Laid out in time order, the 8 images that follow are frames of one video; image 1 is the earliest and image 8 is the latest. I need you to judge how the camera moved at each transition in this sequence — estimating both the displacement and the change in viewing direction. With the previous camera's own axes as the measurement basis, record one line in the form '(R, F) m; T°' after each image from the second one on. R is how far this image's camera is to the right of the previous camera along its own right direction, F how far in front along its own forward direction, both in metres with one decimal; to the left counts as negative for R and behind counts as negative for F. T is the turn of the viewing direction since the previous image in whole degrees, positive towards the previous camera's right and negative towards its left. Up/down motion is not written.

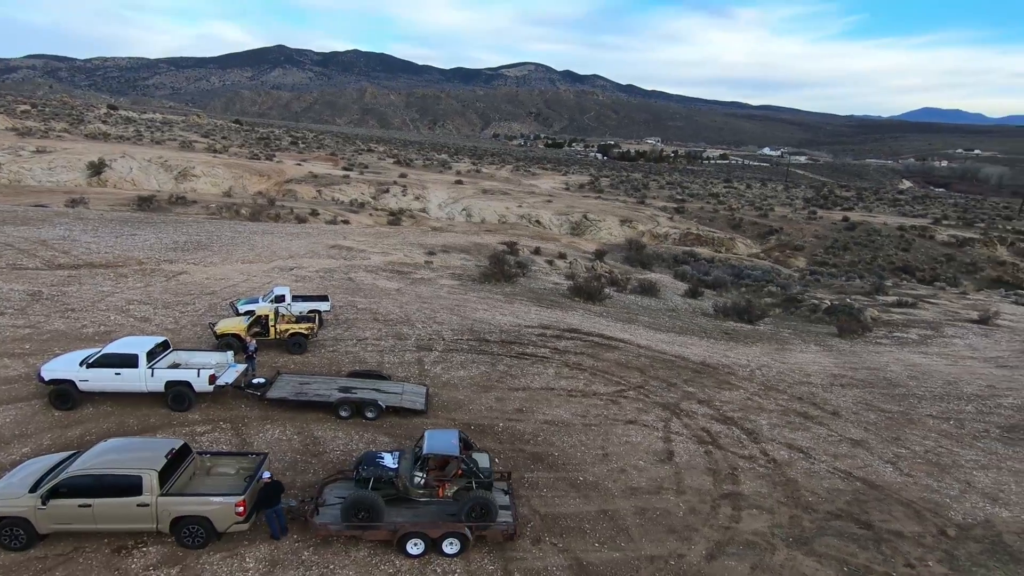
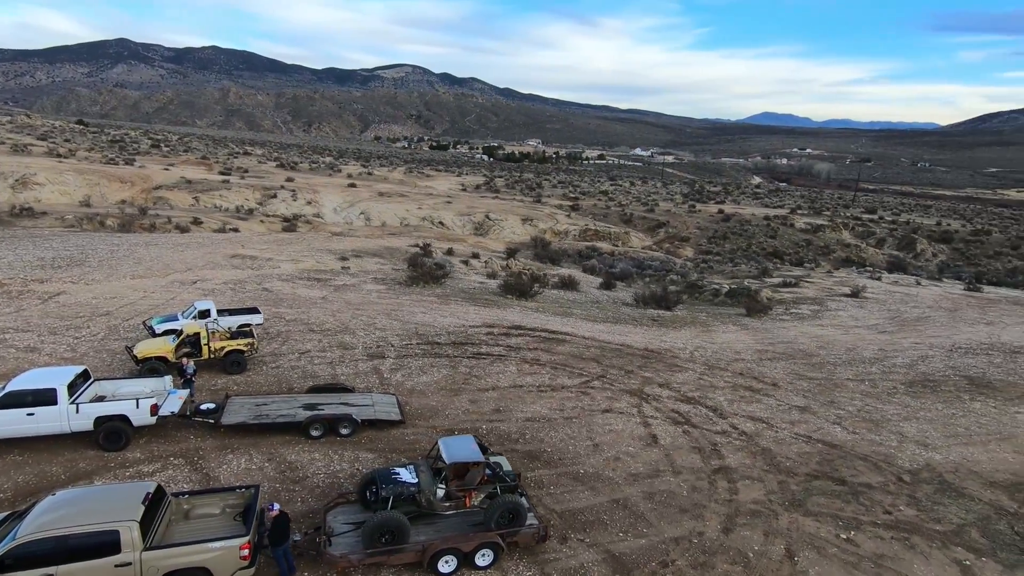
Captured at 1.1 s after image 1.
(-1.7, +0.5) m; +11°
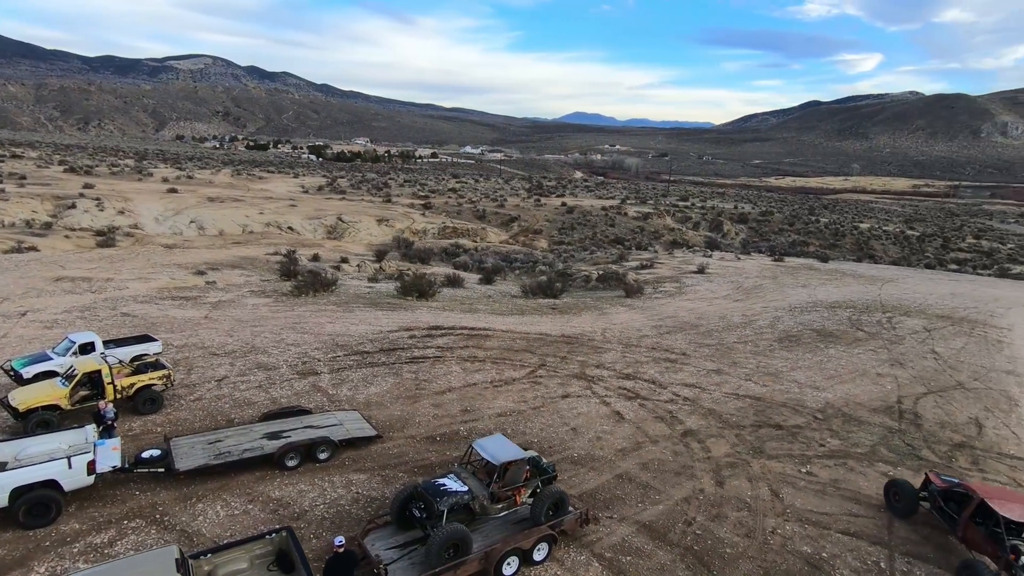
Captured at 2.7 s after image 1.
(-2.5, +0.4) m; +16°
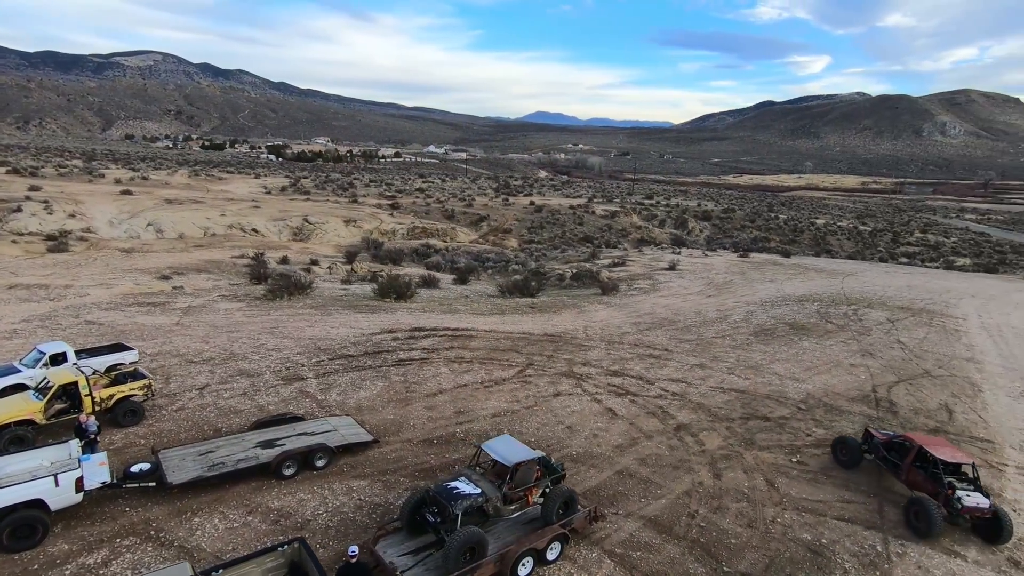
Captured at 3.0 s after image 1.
(-0.6, 0.0) m; +4°
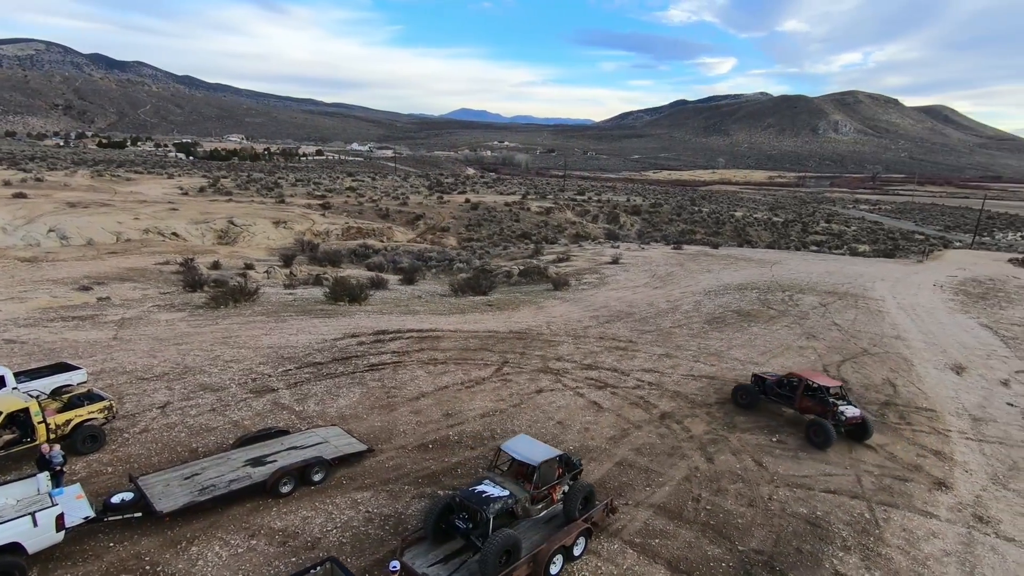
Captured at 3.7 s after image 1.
(-1.1, +0.1) m; +7°
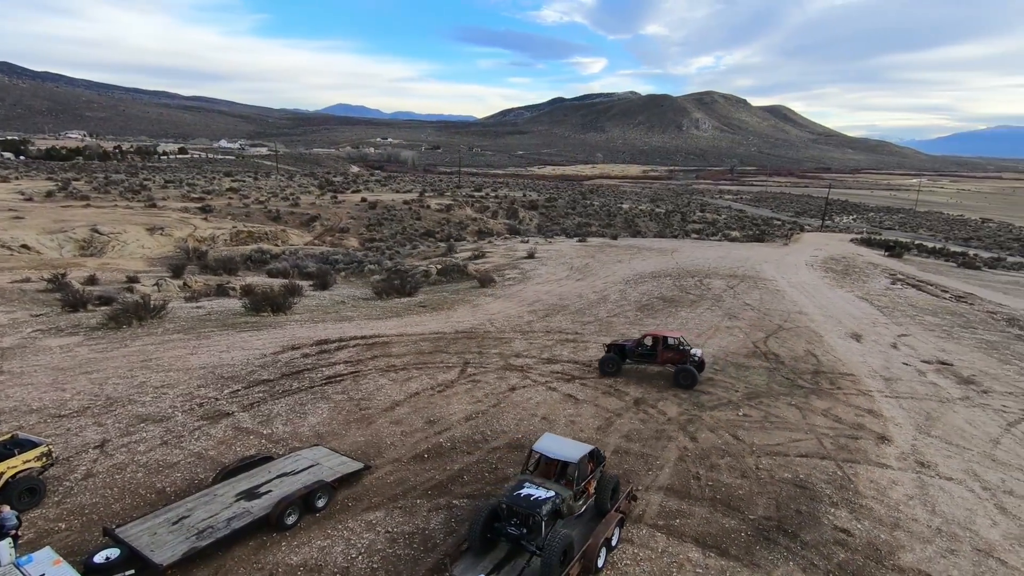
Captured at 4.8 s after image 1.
(-1.7, +0.3) m; +11°
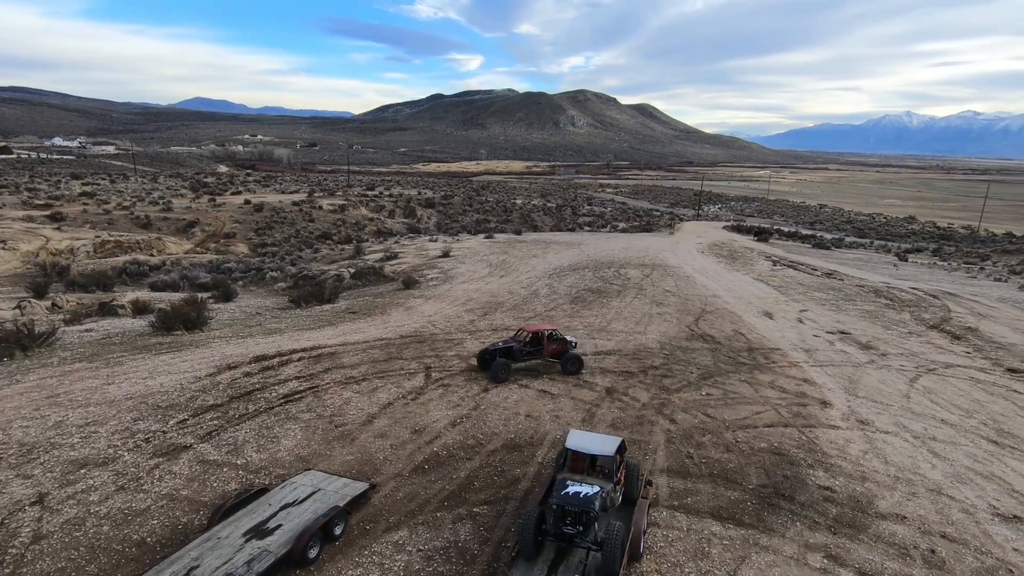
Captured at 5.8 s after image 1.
(-1.8, +0.2) m; +11°
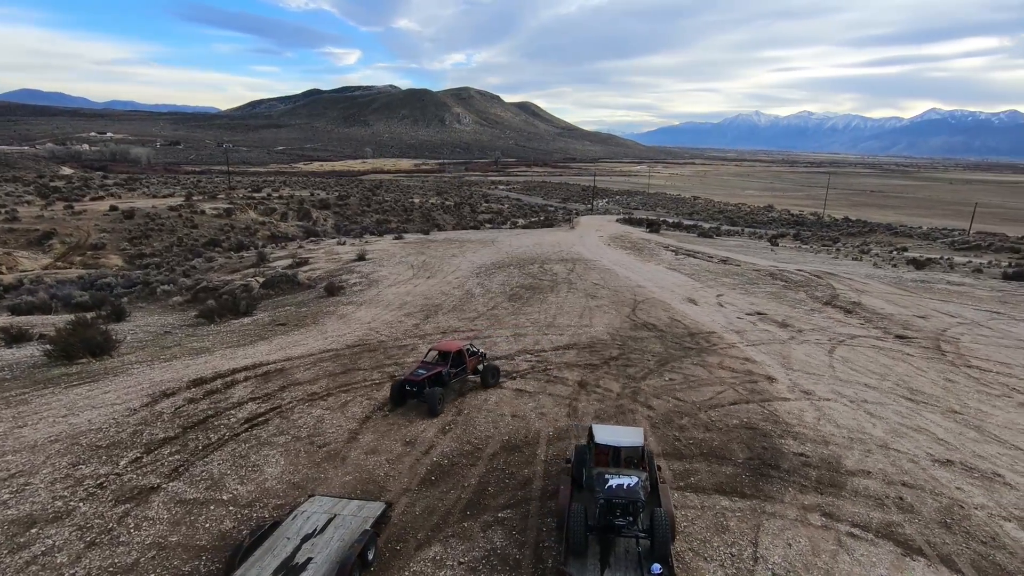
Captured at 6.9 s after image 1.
(-1.8, +0.1) m; +11°
